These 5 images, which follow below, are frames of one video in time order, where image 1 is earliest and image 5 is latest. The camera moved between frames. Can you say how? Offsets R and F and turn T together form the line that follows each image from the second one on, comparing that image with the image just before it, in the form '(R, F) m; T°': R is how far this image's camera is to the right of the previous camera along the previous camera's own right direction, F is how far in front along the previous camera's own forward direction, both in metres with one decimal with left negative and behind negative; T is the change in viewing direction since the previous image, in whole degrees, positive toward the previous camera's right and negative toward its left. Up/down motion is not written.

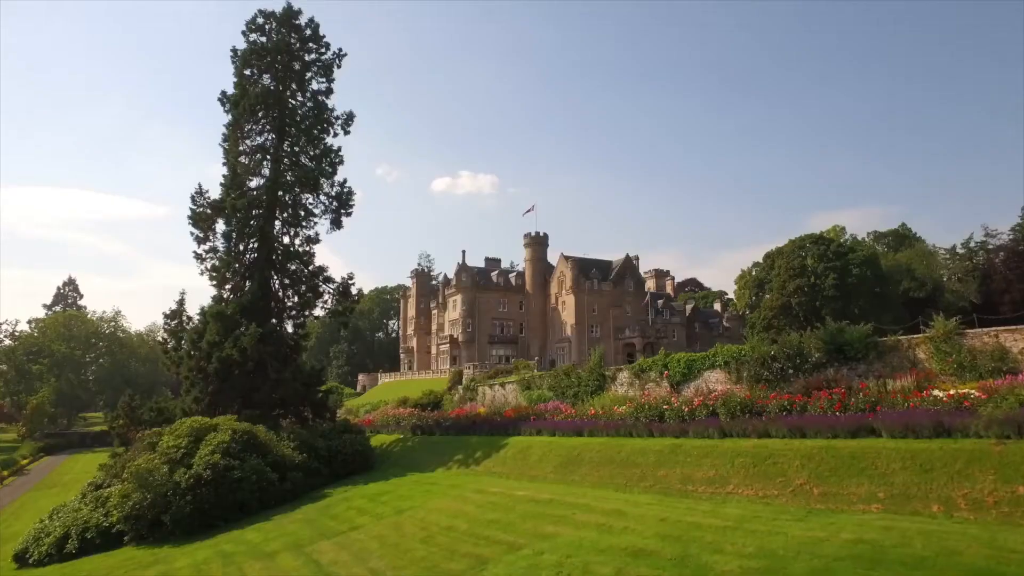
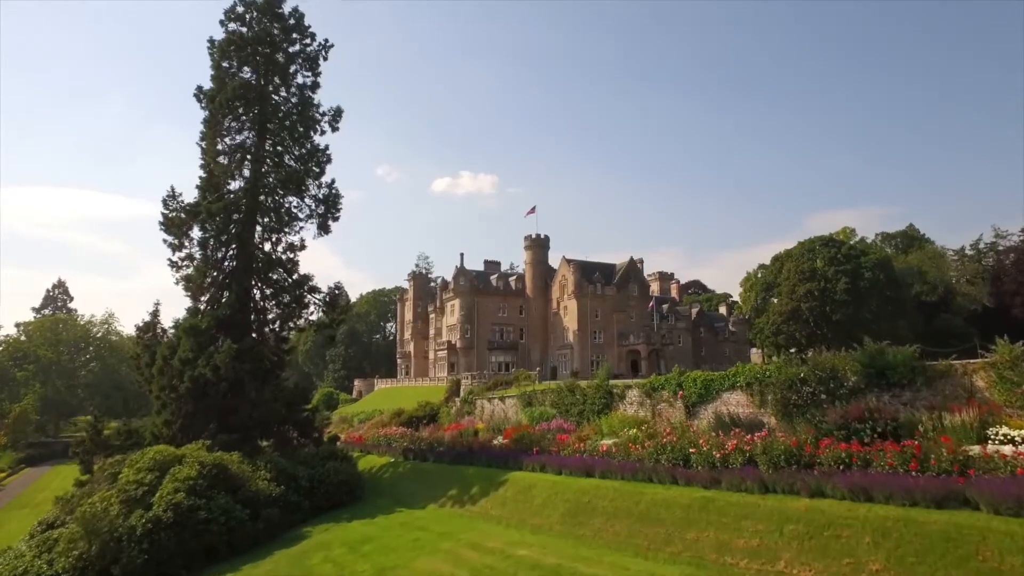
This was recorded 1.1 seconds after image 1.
(0.0, +2.2) m; 0°
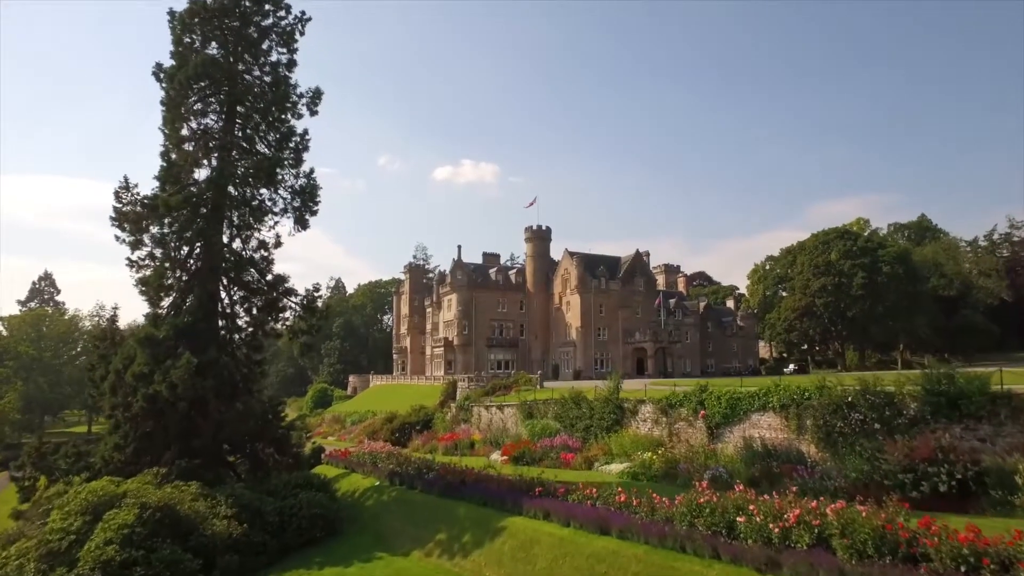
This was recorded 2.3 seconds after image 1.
(0.0, +2.9) m; 0°
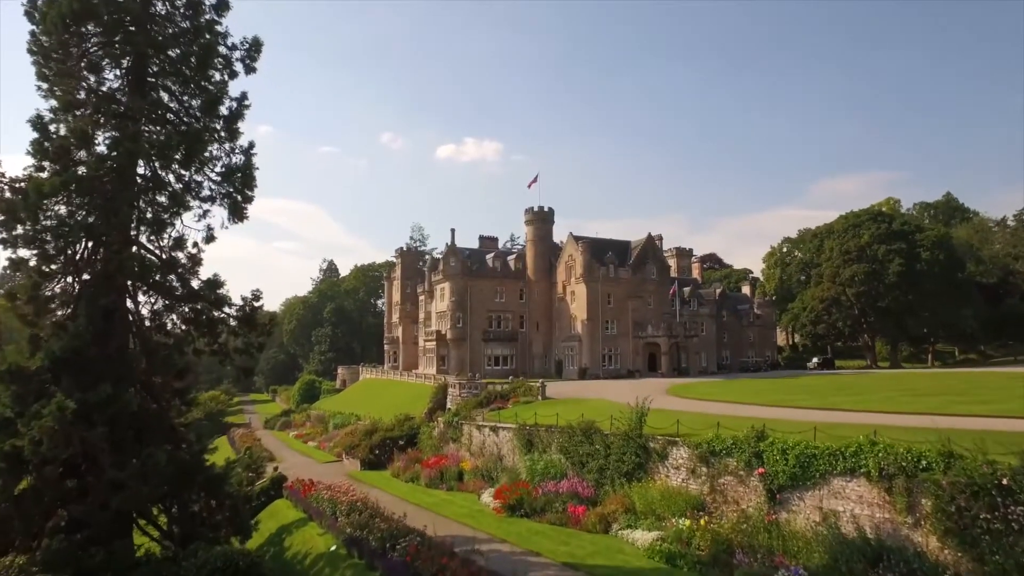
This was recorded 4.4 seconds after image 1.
(+0.2, +5.6) m; 0°
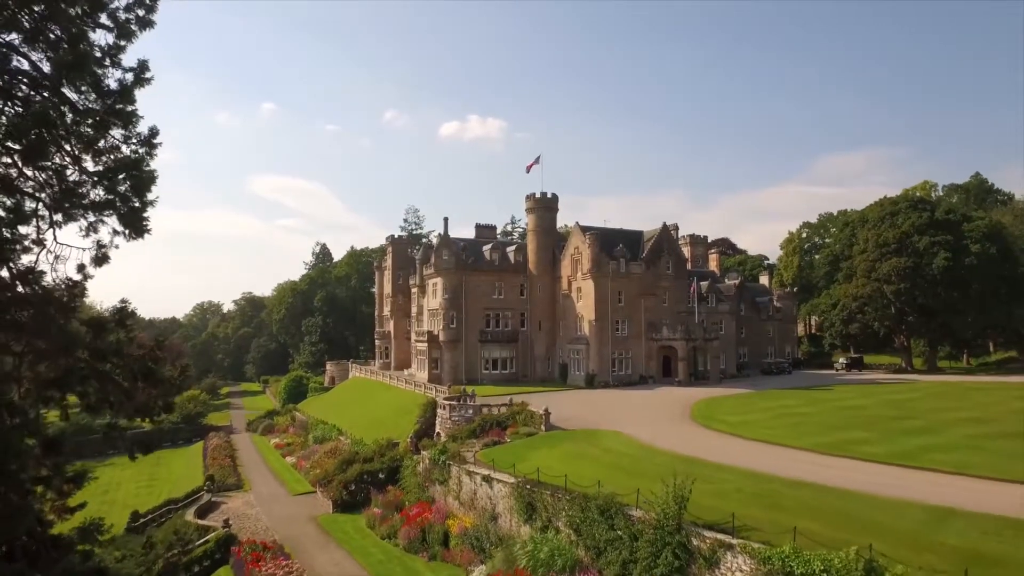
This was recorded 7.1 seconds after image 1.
(+0.2, +5.3) m; 0°
